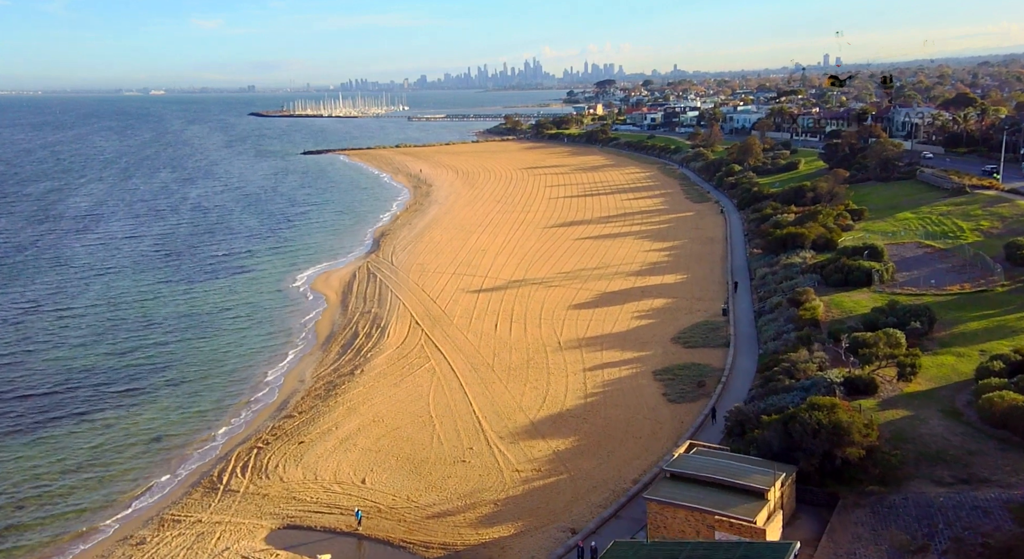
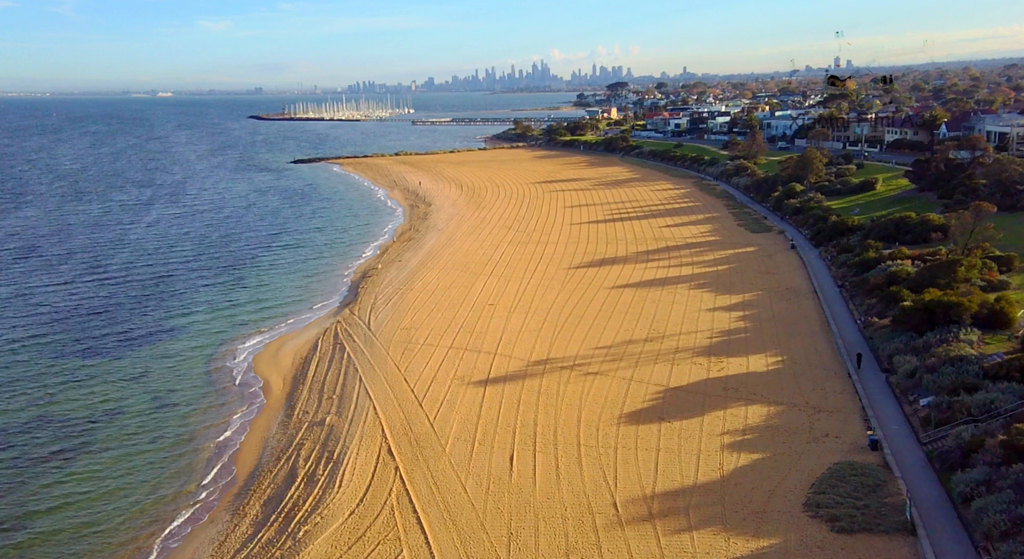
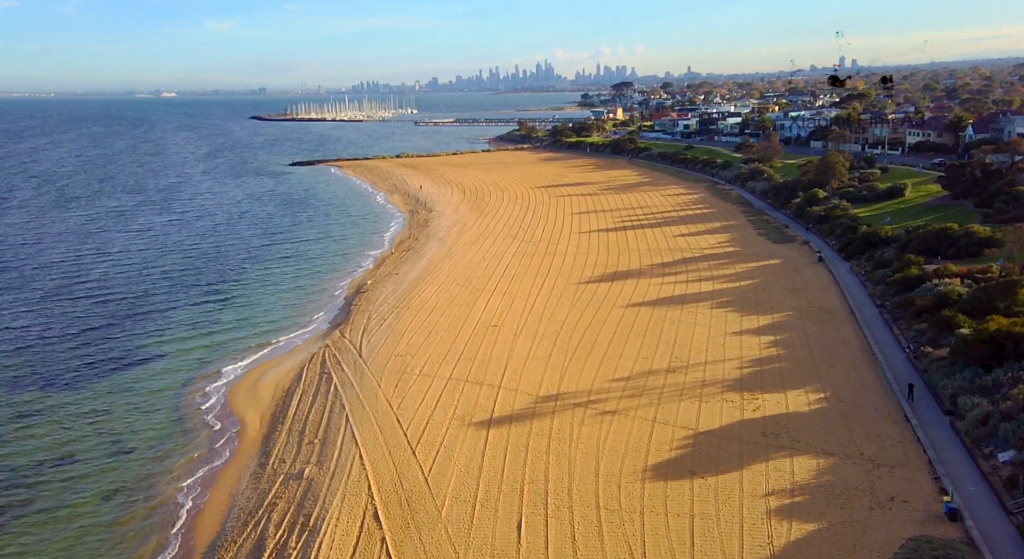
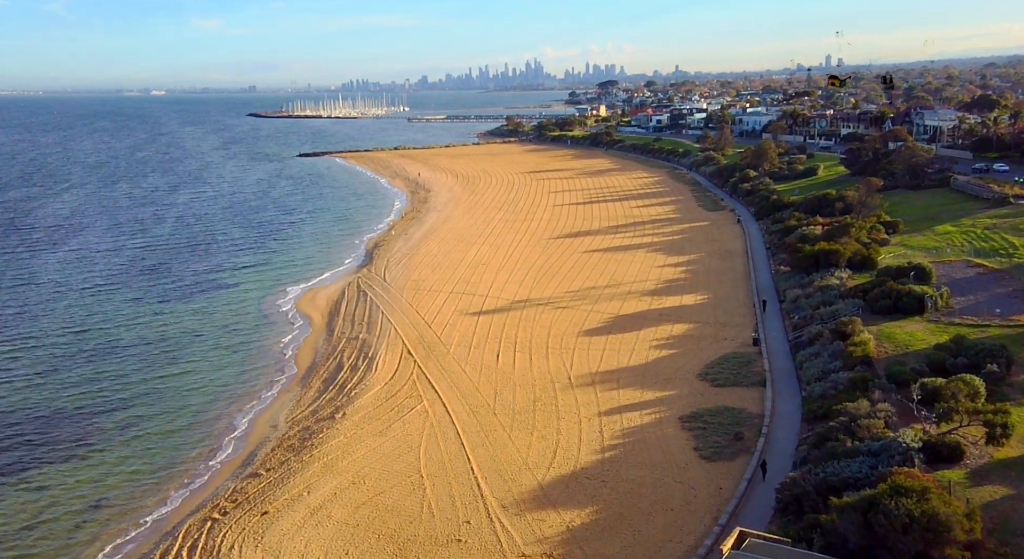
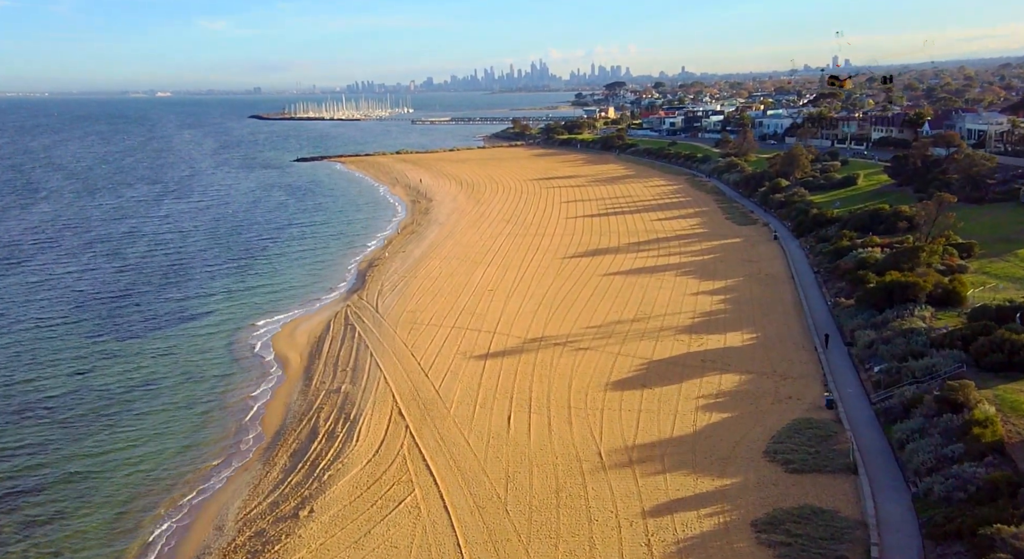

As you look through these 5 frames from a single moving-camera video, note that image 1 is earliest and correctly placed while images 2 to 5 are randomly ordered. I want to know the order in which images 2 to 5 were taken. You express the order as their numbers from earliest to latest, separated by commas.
4, 5, 2, 3
